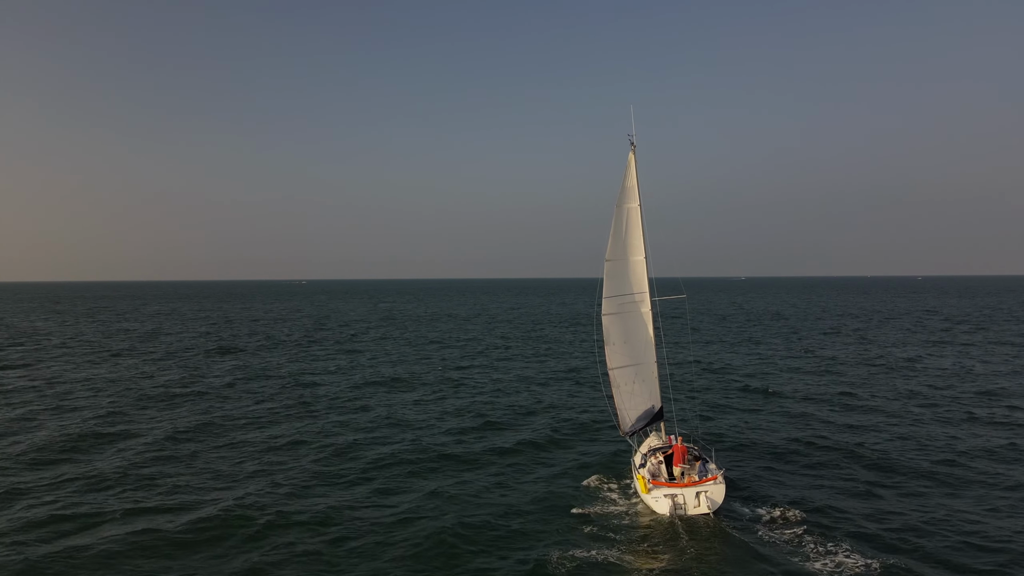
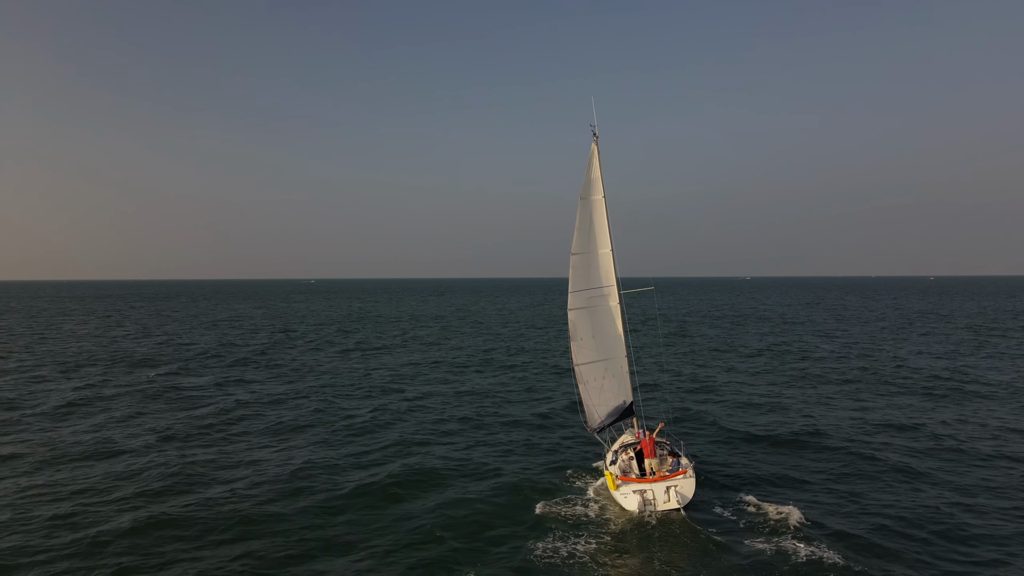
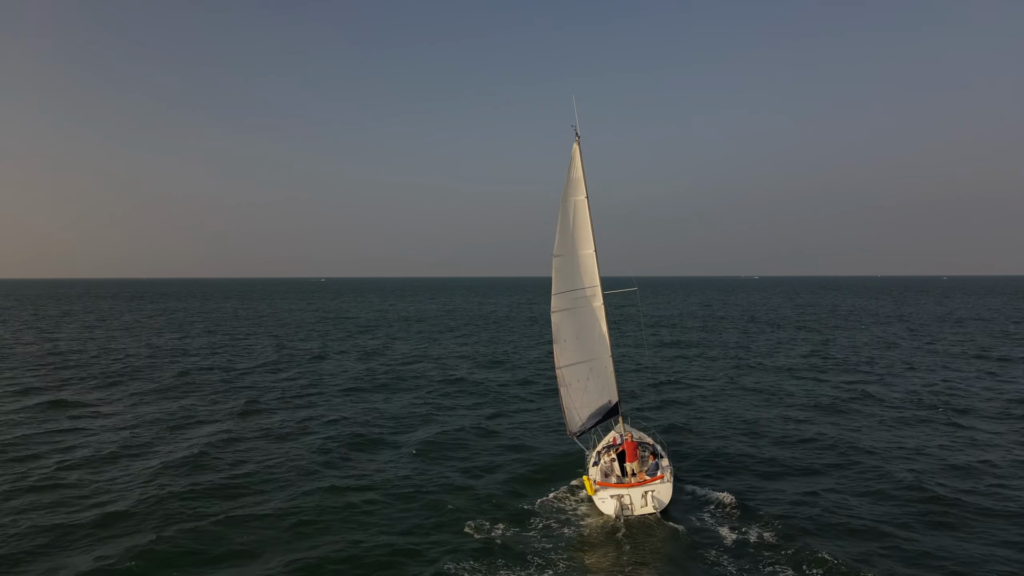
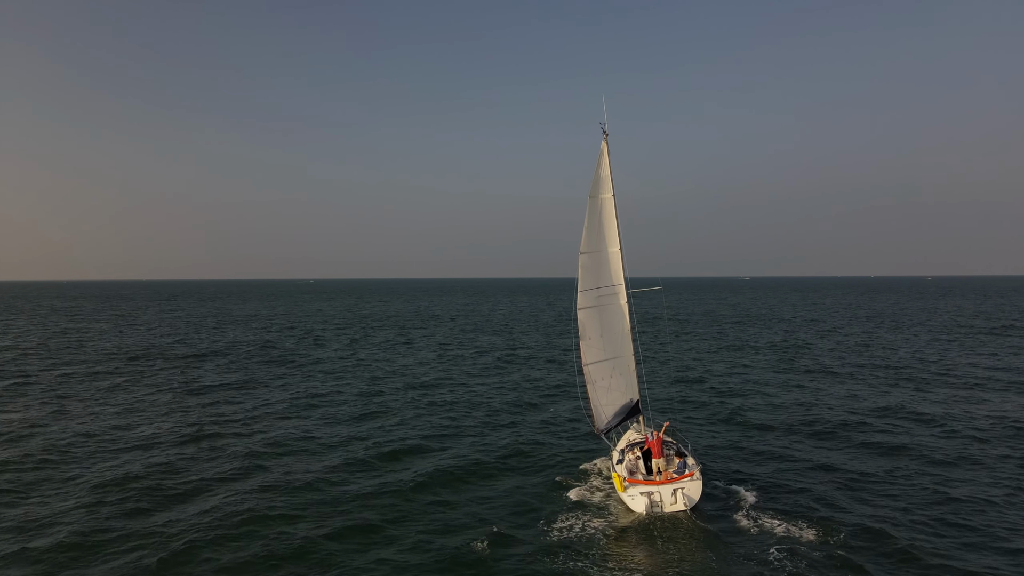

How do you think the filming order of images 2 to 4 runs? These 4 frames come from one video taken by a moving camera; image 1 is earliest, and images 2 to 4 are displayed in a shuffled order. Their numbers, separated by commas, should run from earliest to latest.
4, 2, 3
